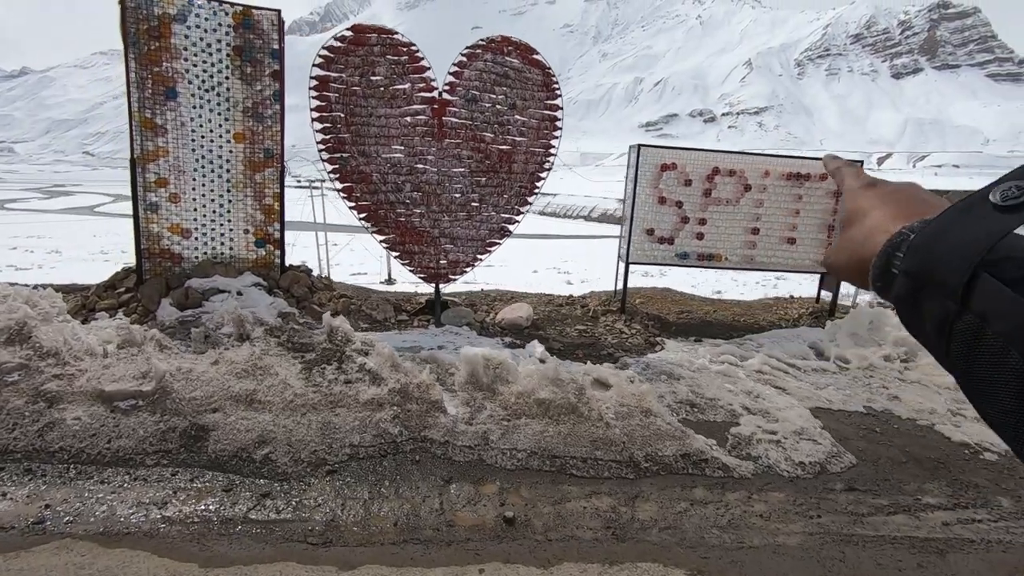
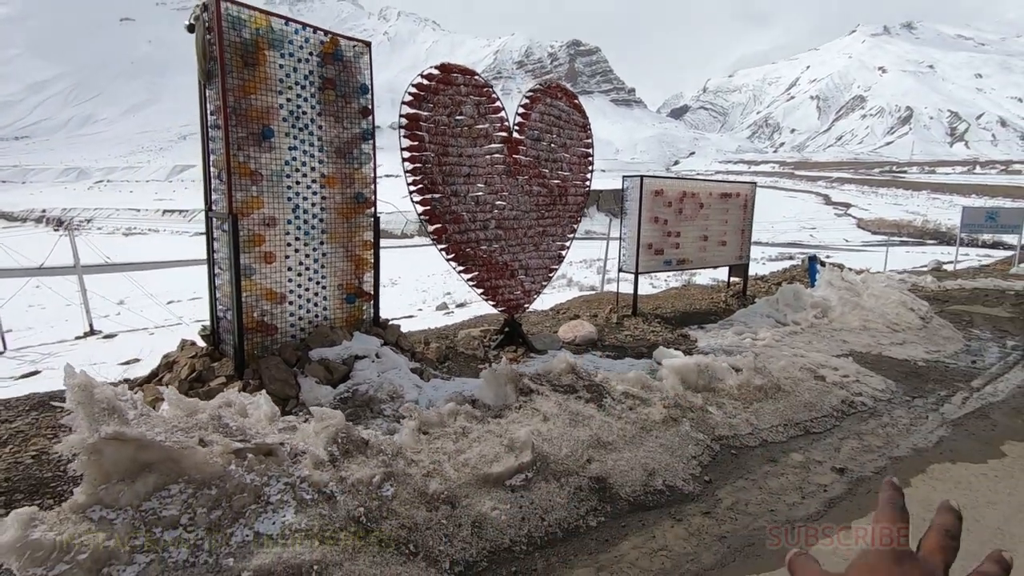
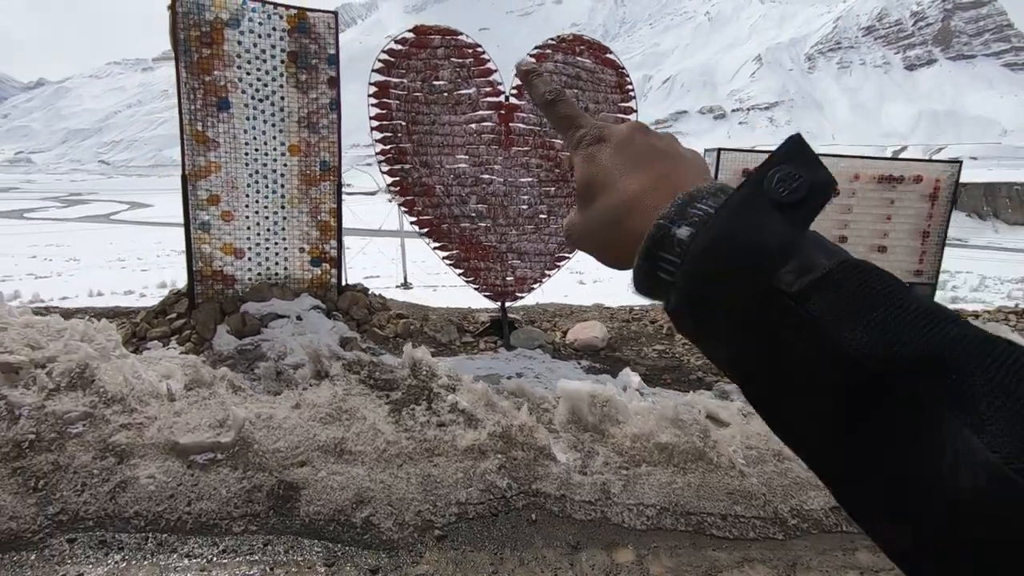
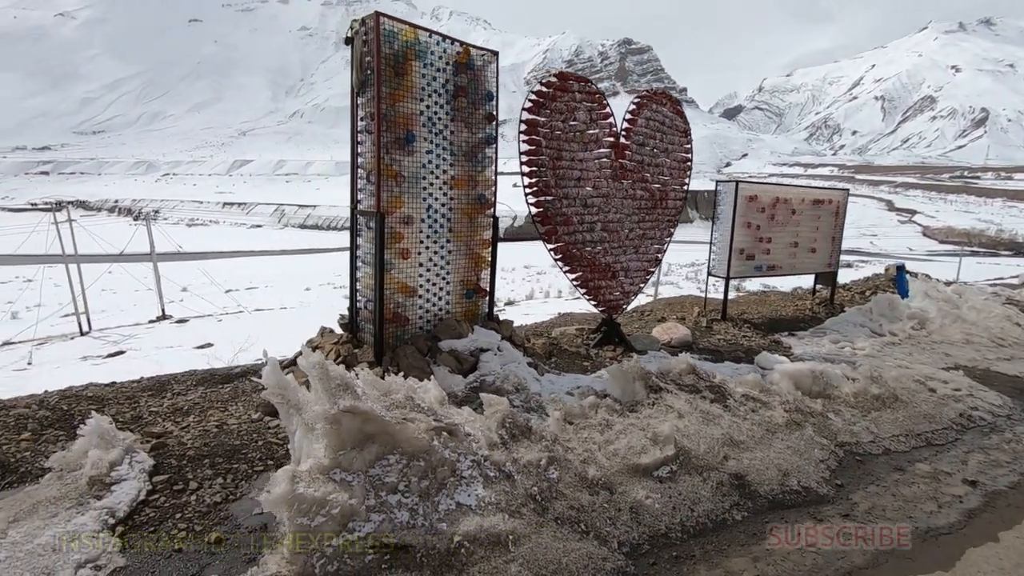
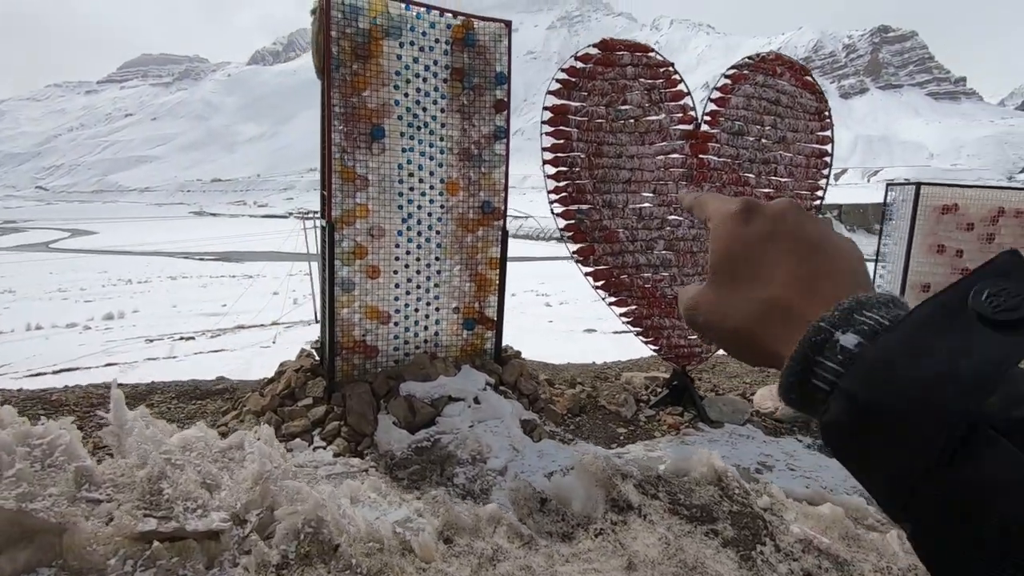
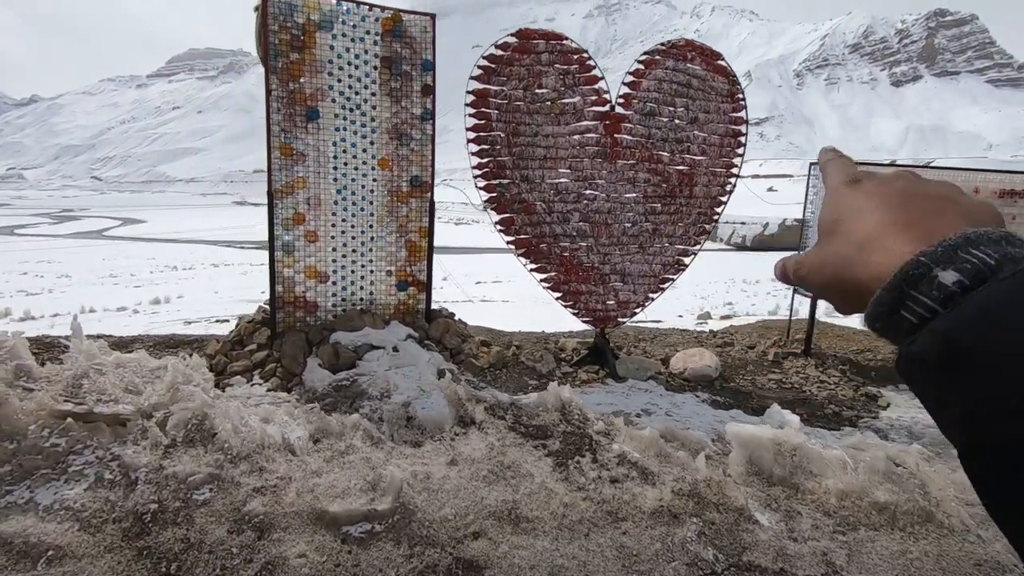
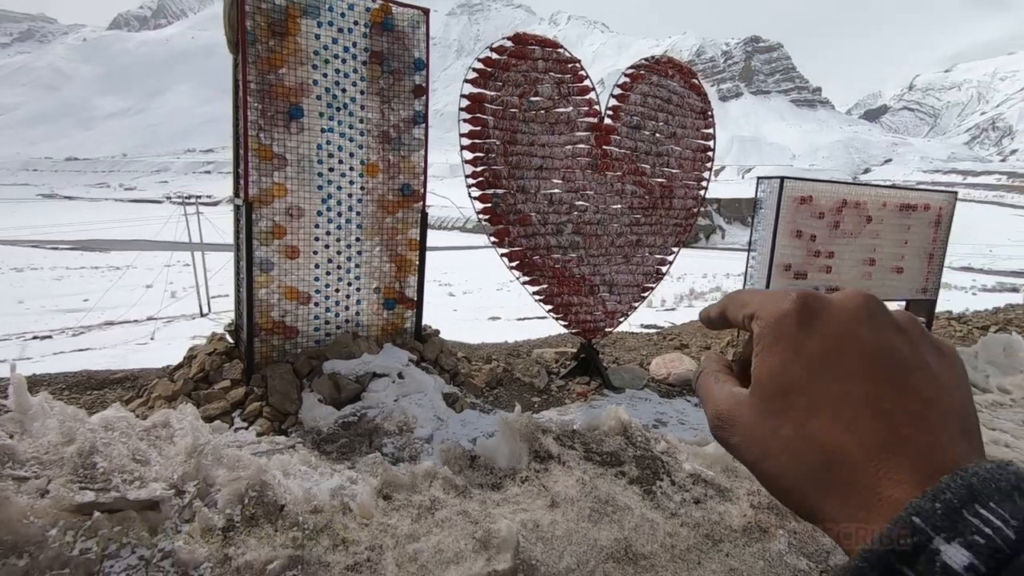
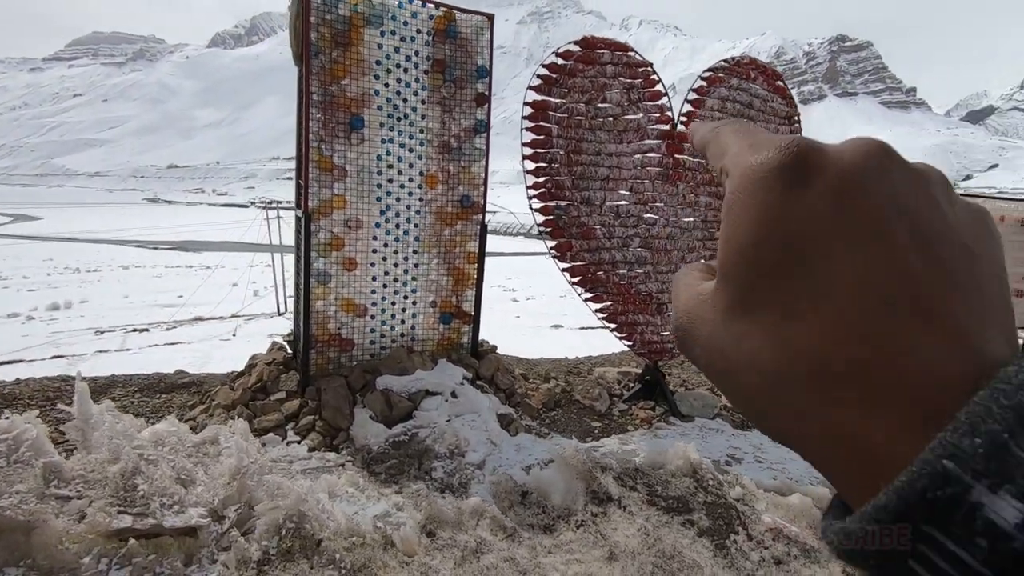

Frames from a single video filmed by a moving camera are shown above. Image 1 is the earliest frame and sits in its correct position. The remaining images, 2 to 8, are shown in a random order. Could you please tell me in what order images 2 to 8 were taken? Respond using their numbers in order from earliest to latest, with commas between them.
3, 6, 5, 8, 7, 2, 4
